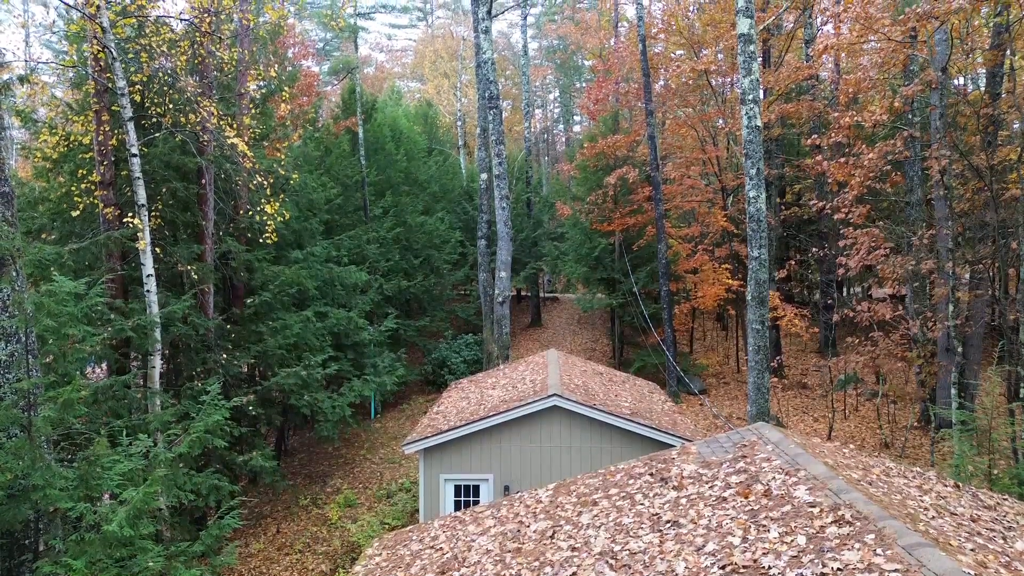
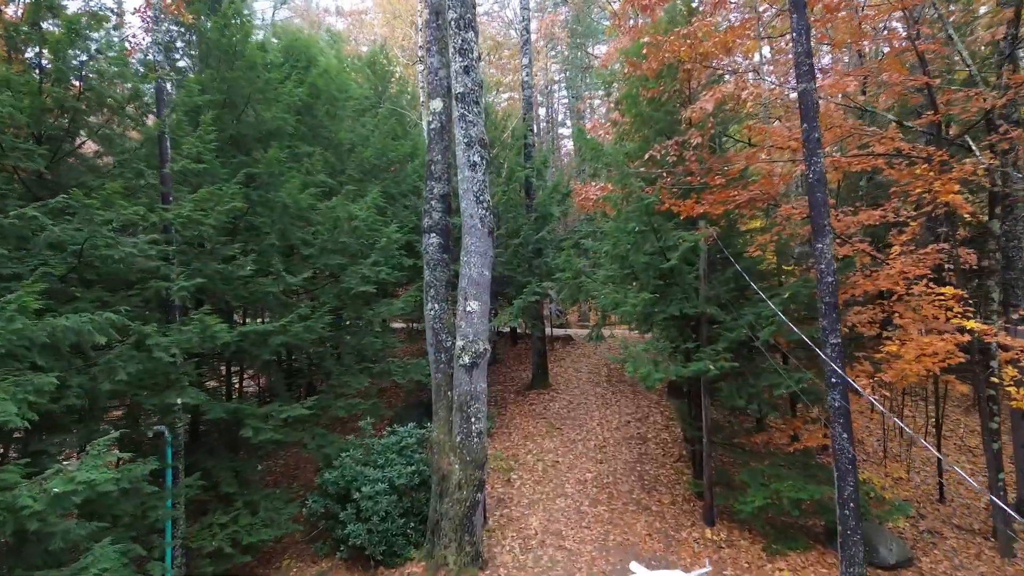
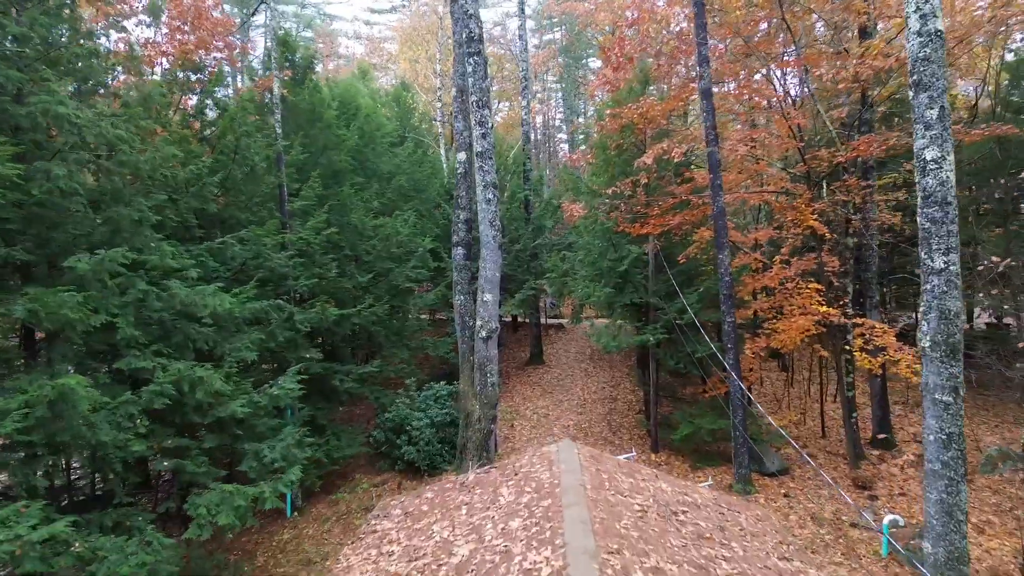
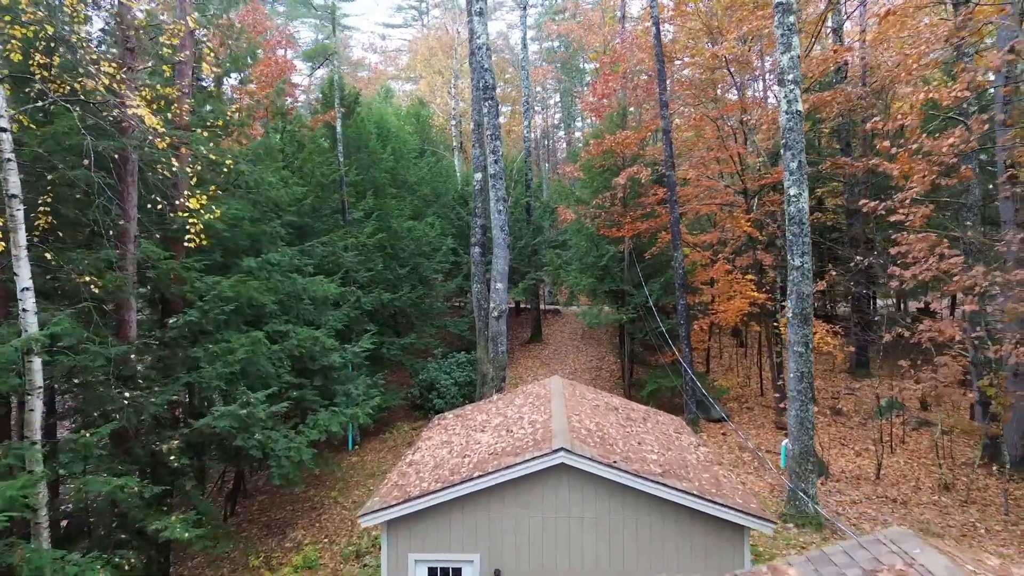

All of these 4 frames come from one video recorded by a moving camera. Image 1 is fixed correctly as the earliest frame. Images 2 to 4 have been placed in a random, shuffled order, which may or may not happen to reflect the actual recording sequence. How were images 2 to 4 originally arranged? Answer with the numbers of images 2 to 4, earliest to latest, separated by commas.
4, 3, 2
